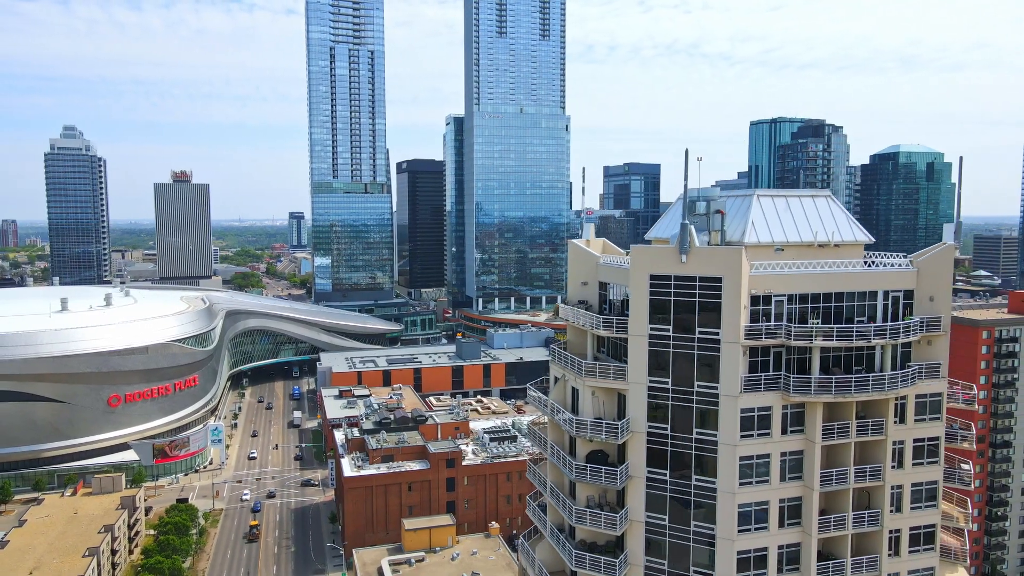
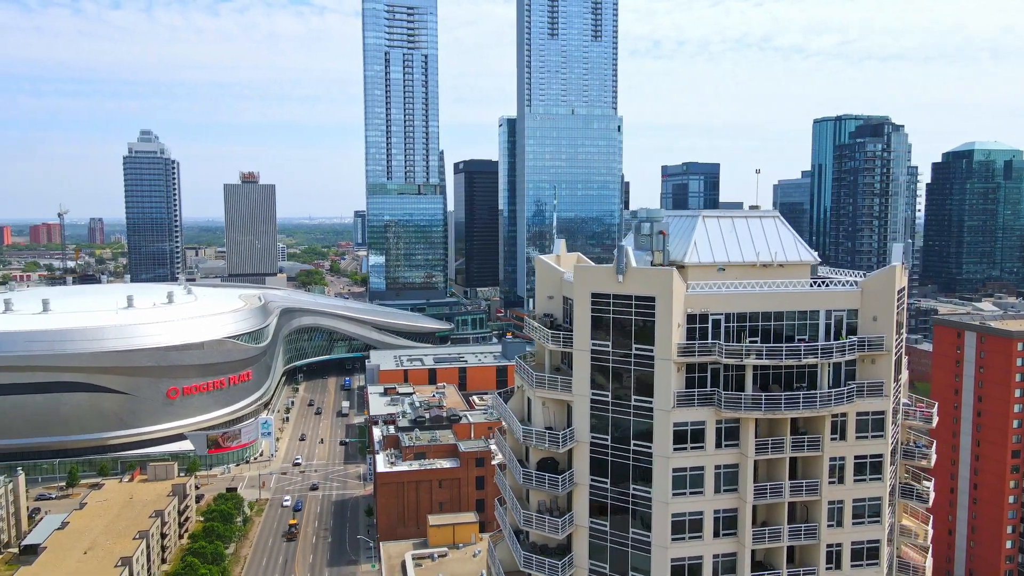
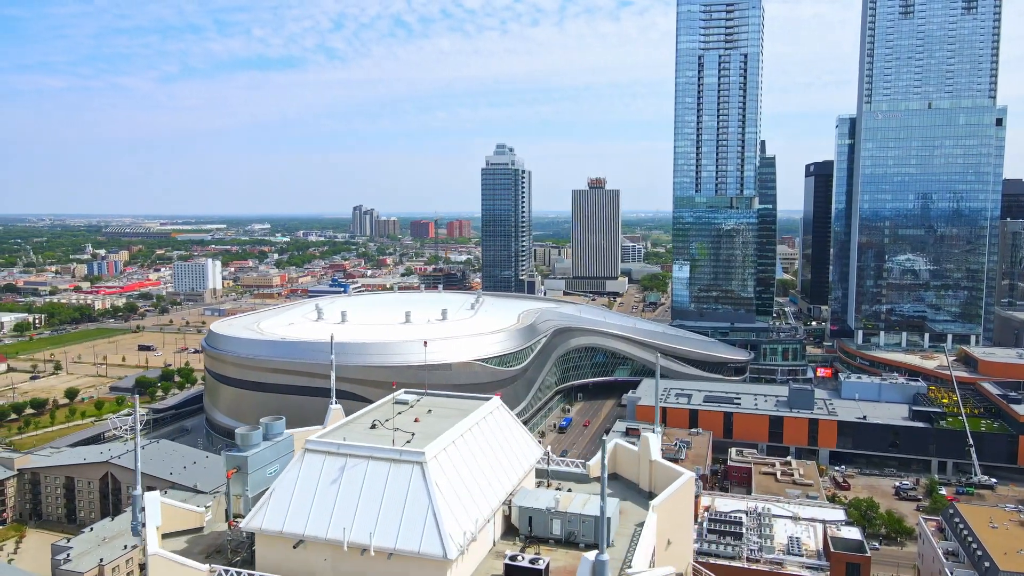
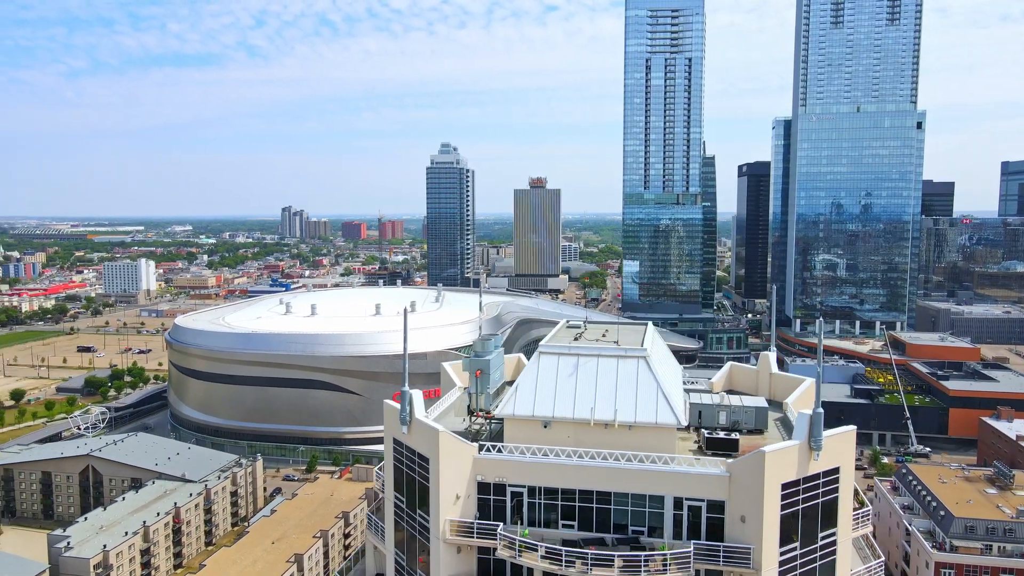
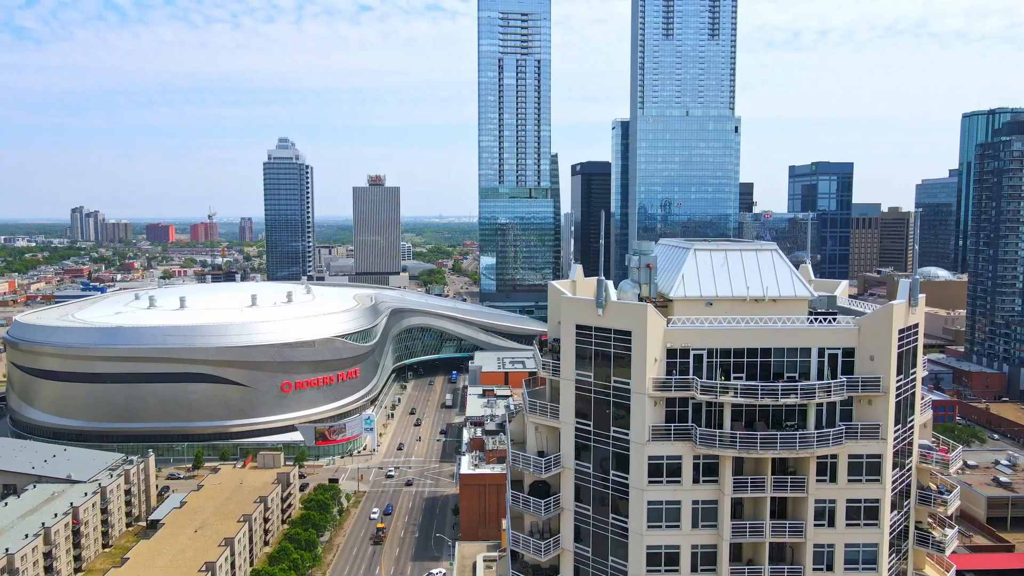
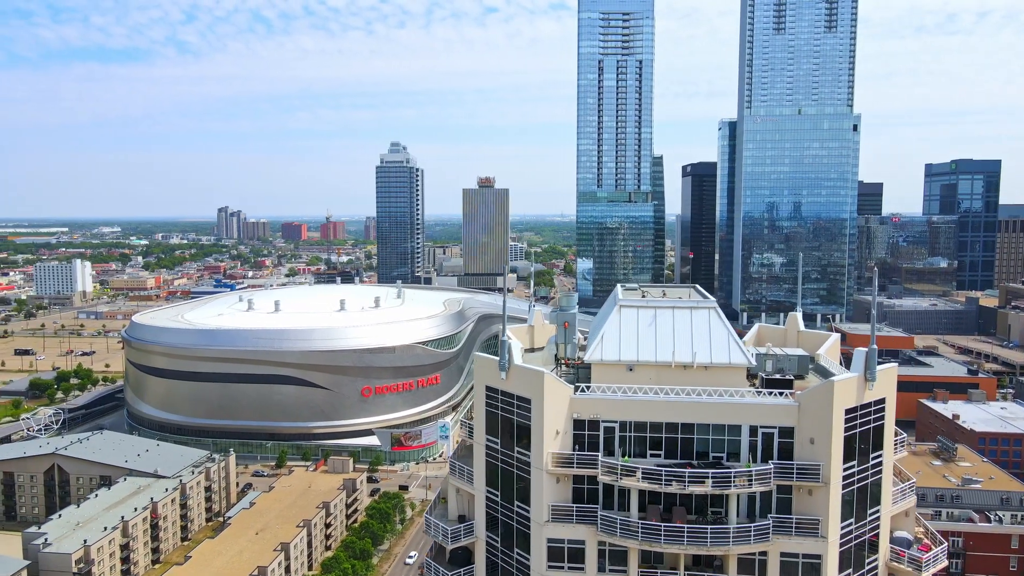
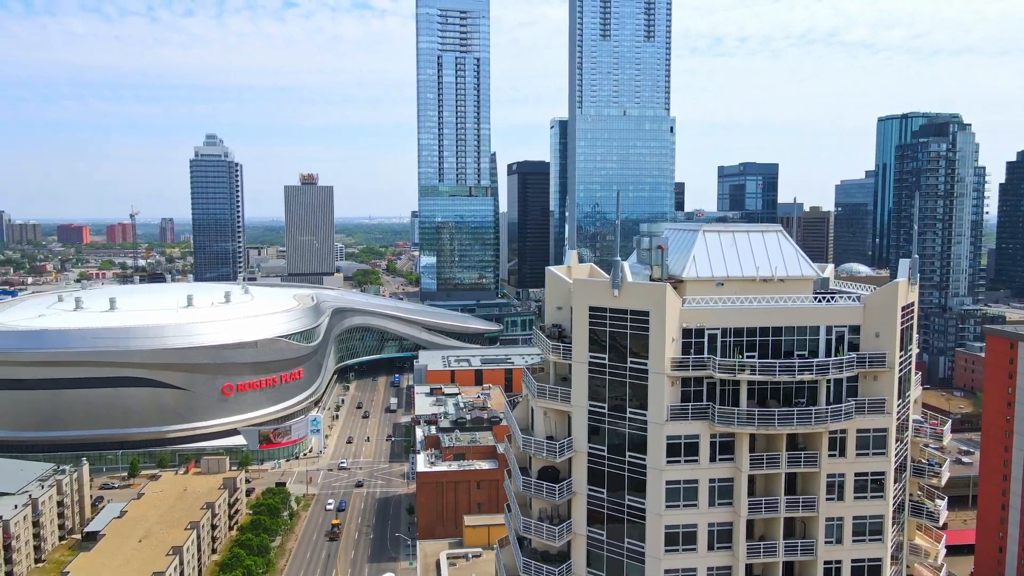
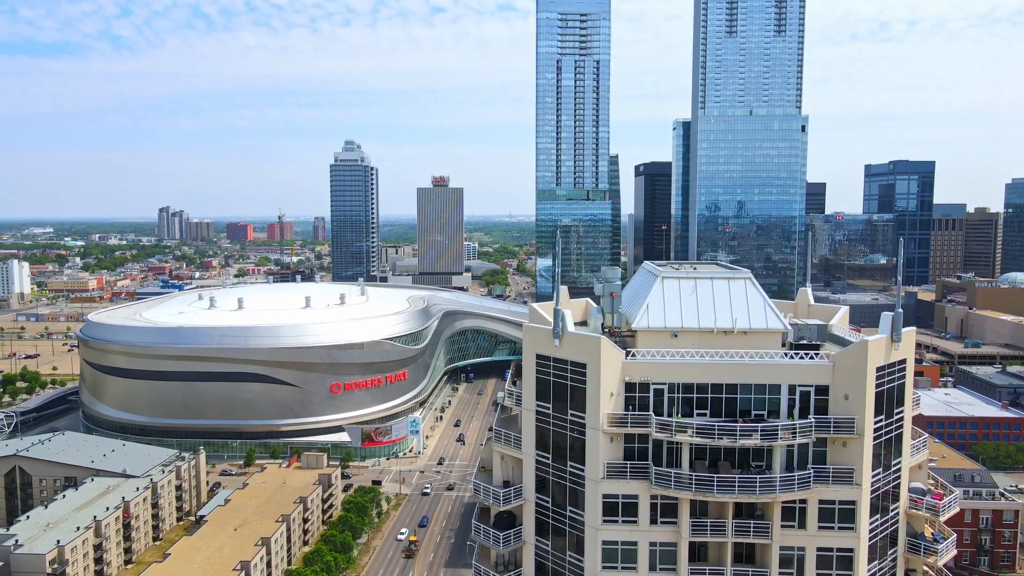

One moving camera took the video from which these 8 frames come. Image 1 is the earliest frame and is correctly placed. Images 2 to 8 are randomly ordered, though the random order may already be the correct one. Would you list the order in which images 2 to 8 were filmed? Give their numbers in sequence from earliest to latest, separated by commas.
2, 7, 5, 8, 6, 4, 3
